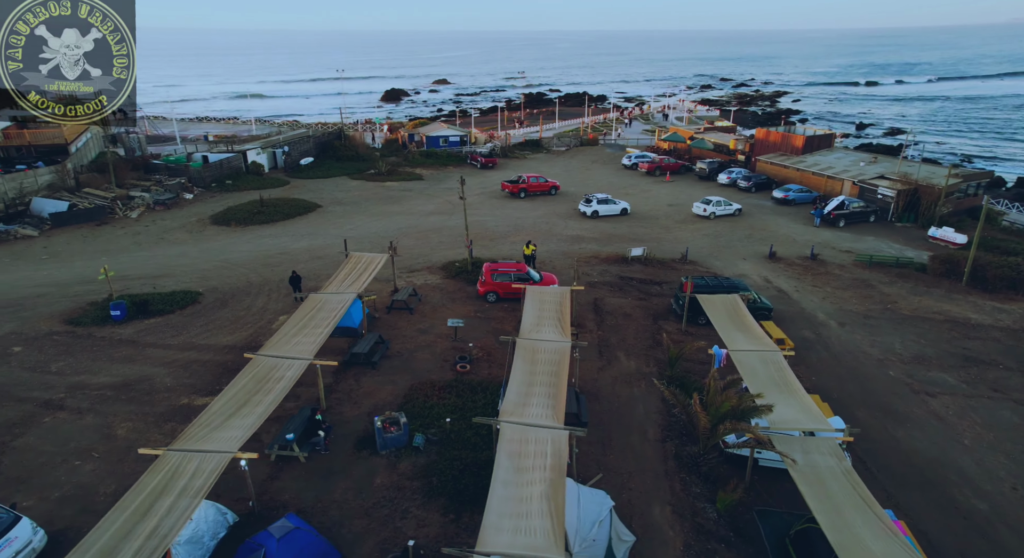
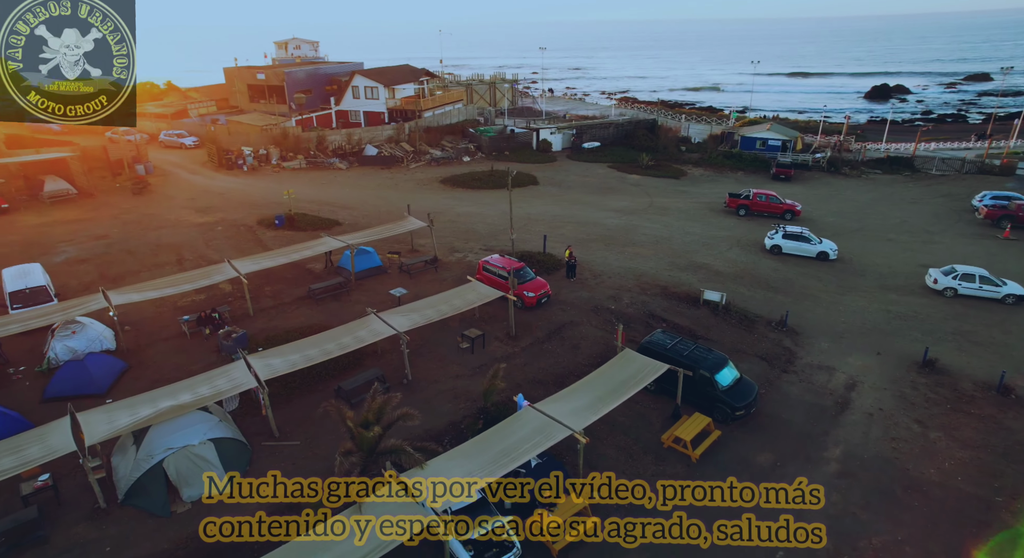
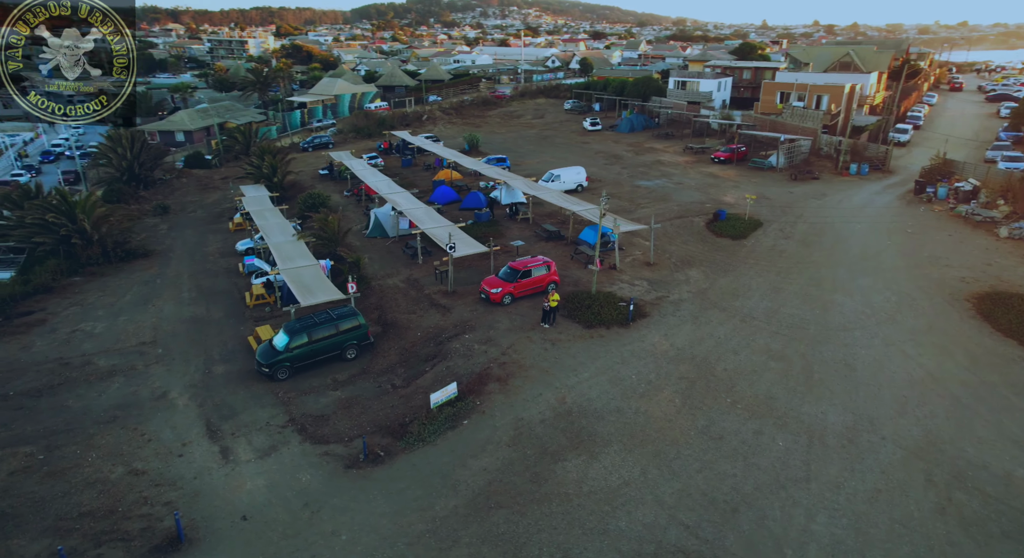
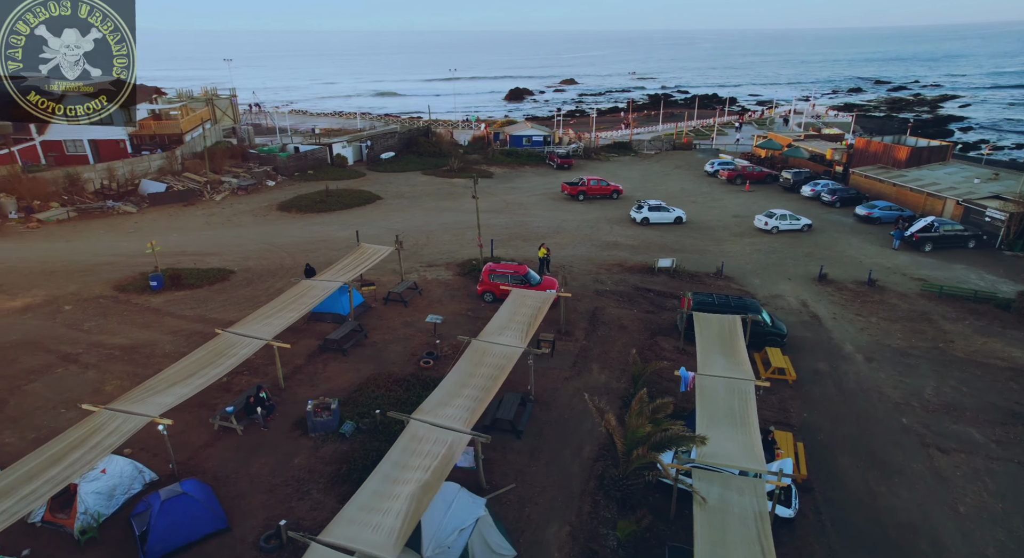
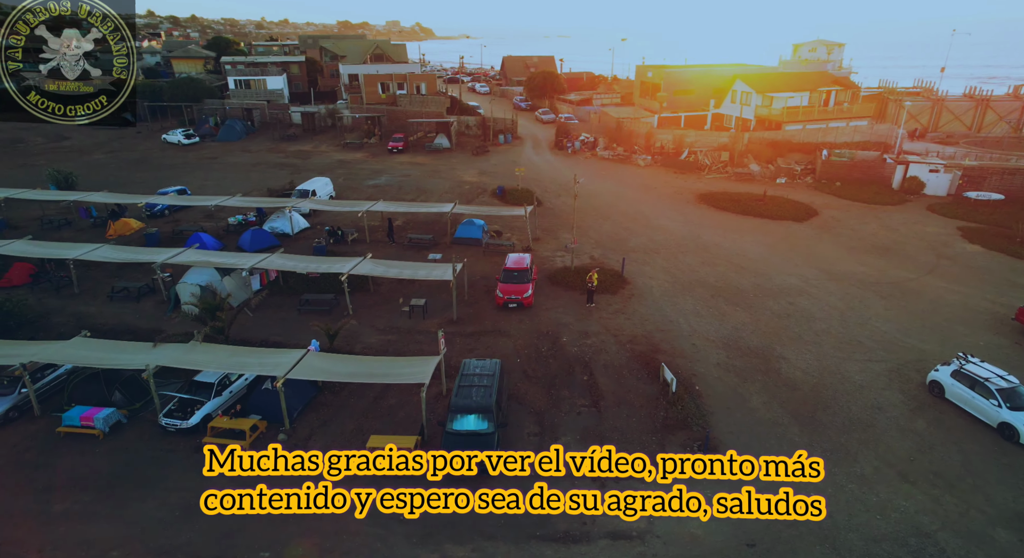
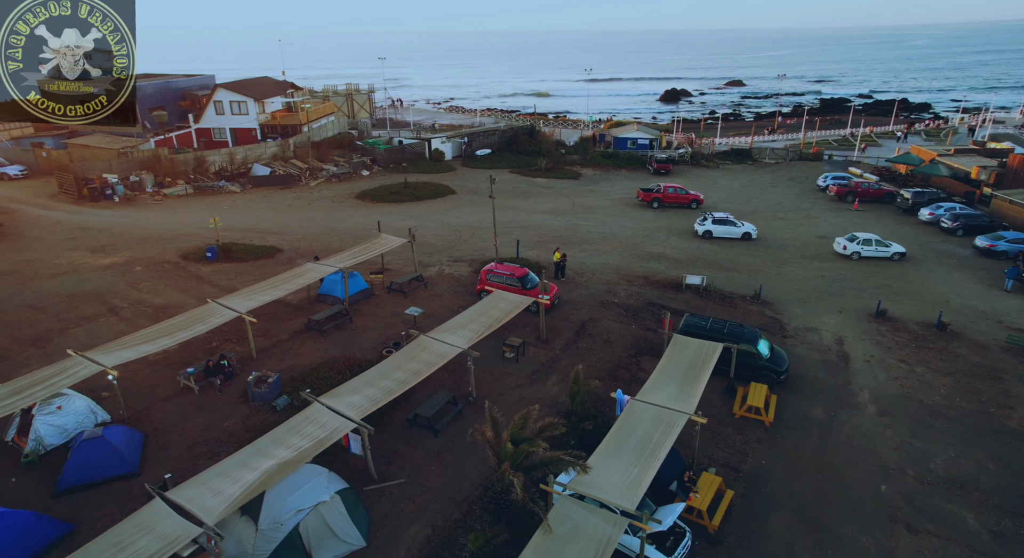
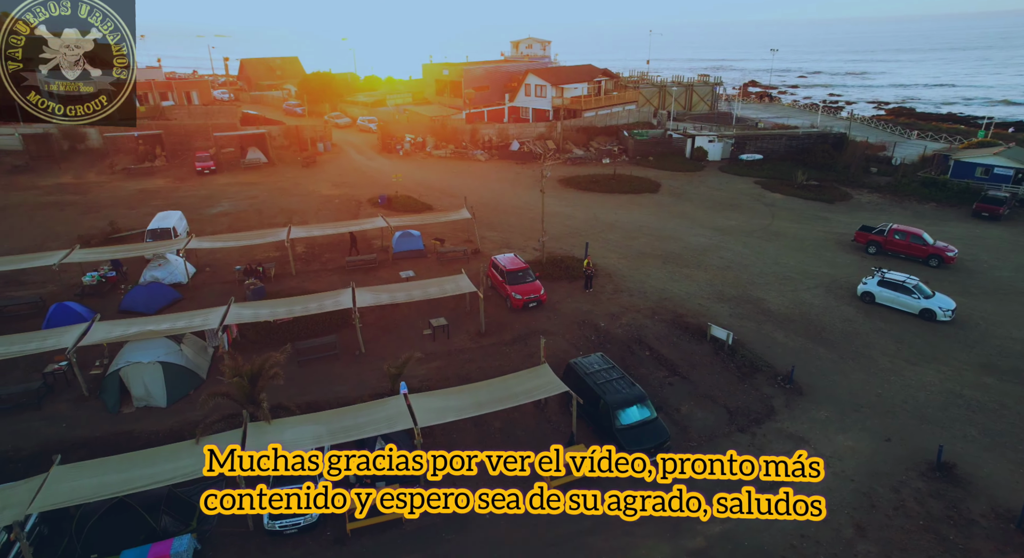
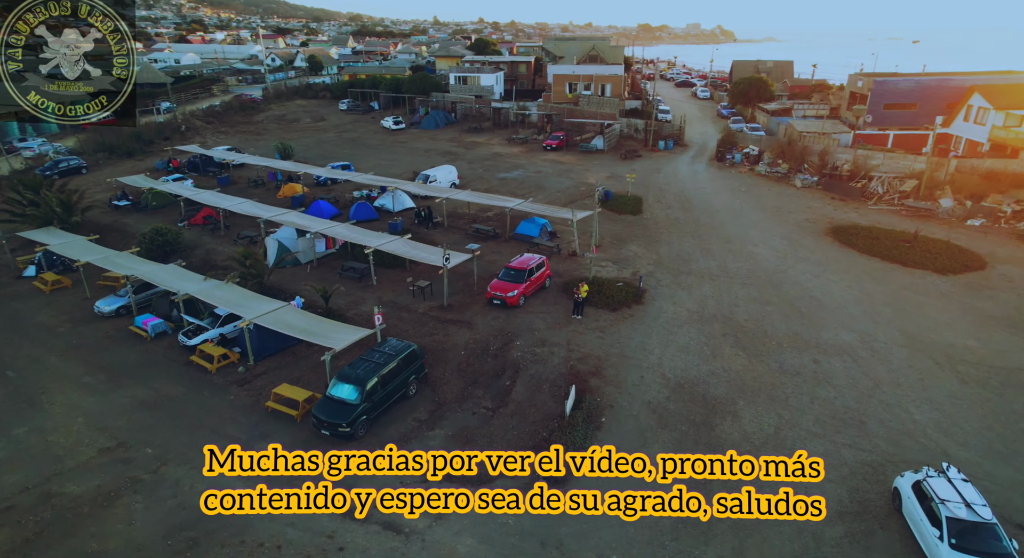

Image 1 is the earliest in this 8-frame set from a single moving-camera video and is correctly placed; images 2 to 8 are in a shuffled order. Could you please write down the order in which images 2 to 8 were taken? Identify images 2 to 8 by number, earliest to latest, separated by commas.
4, 6, 2, 7, 5, 8, 3
